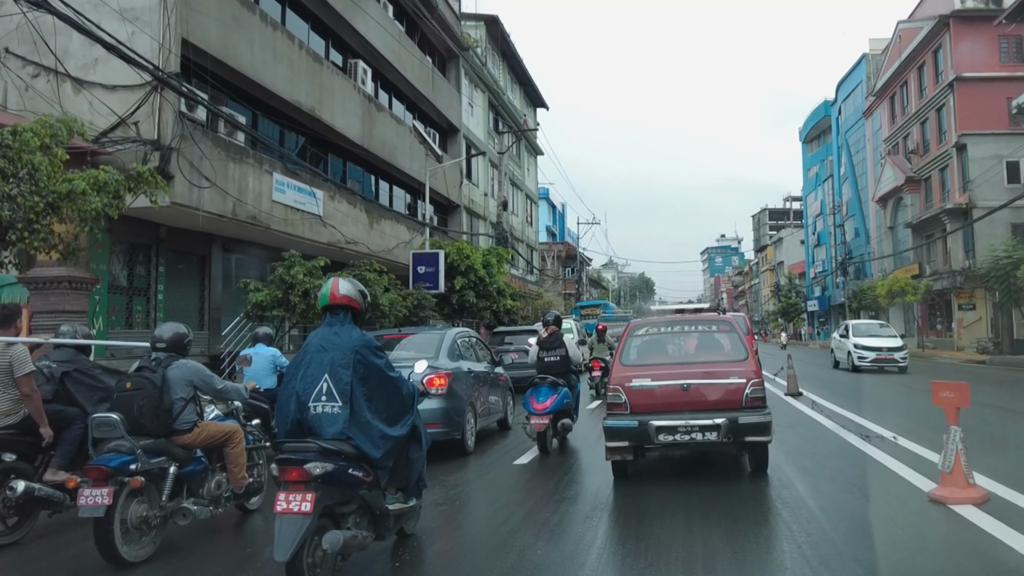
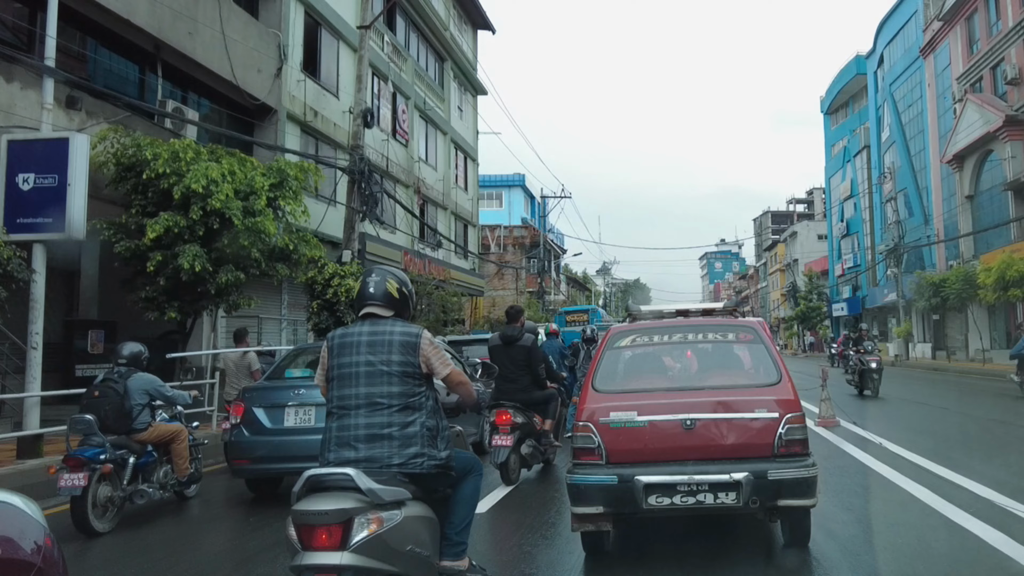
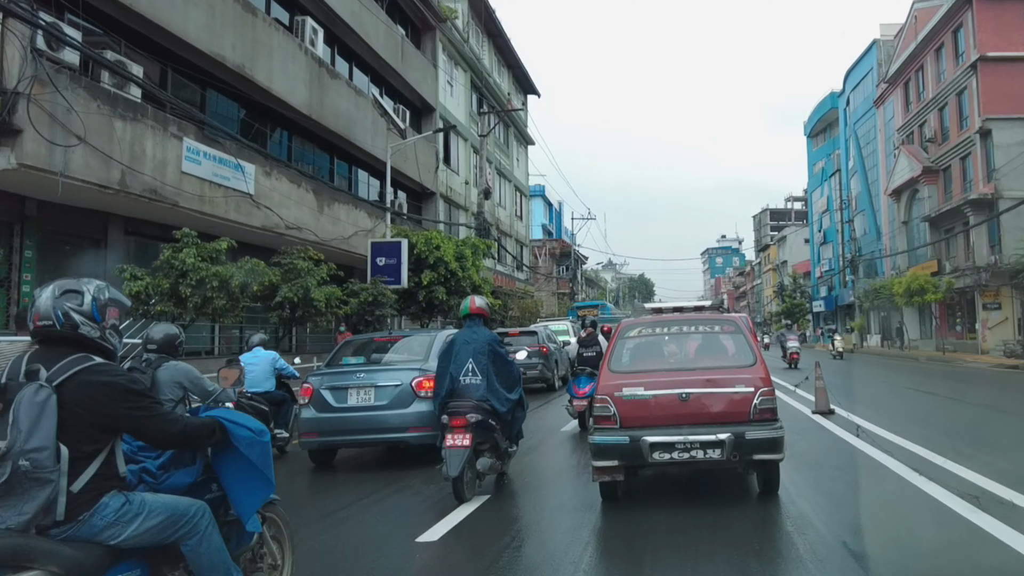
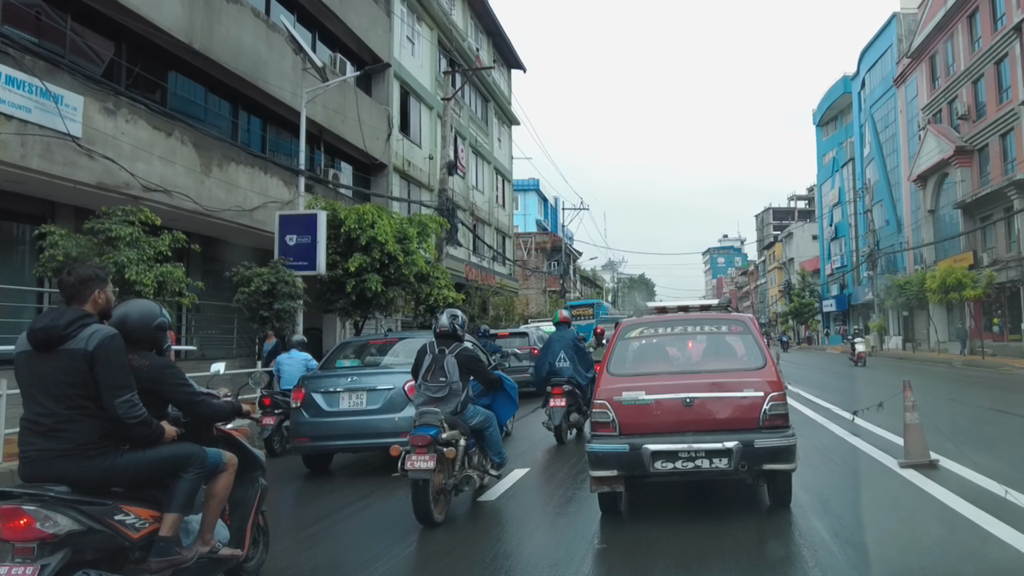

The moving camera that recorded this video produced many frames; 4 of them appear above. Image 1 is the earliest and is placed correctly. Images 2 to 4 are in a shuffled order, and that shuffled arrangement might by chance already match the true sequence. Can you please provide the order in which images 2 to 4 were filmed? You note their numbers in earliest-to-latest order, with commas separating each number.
3, 4, 2
